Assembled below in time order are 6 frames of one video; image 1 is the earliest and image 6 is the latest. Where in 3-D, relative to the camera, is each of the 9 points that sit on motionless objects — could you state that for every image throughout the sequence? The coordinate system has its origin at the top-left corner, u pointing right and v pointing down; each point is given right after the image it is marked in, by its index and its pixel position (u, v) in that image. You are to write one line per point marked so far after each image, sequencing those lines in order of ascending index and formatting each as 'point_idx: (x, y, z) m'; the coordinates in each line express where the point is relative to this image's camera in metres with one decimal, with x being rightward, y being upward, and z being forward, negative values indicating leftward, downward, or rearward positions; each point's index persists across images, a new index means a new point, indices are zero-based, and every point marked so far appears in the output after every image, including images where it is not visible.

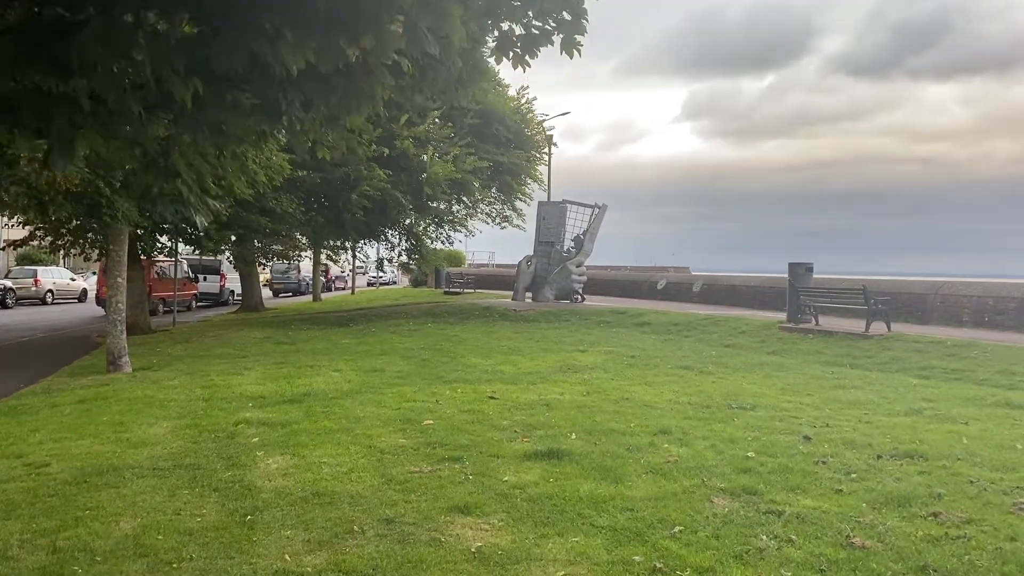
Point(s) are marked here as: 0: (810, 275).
0: (+5.4, +0.2, +15.3) m
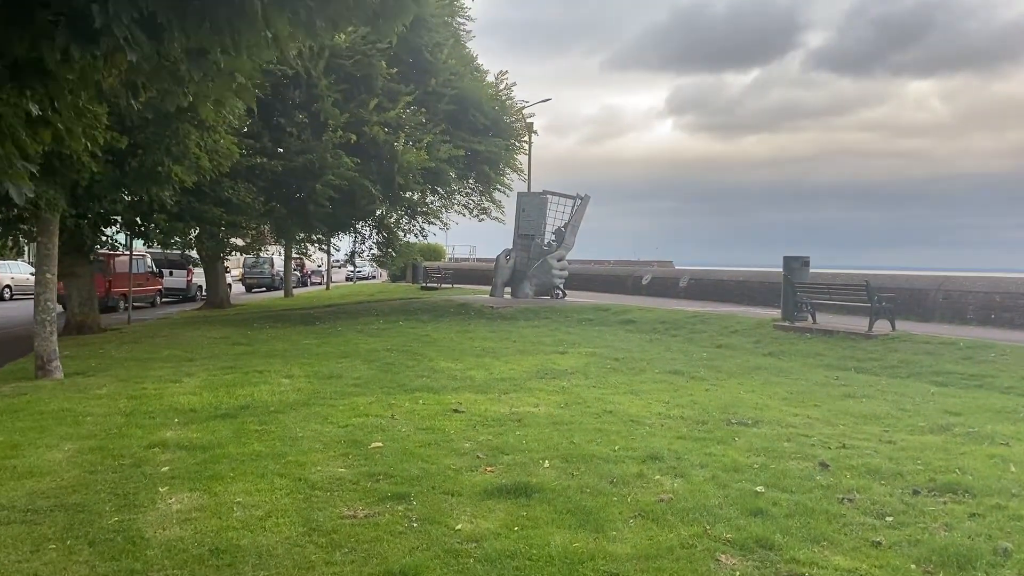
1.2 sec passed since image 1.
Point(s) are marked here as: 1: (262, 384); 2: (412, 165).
0: (+4.9, +0.3, +14.3) m
1: (-2.8, -1.1, +9.5) m
2: (-2.0, +2.5, +17.5) m
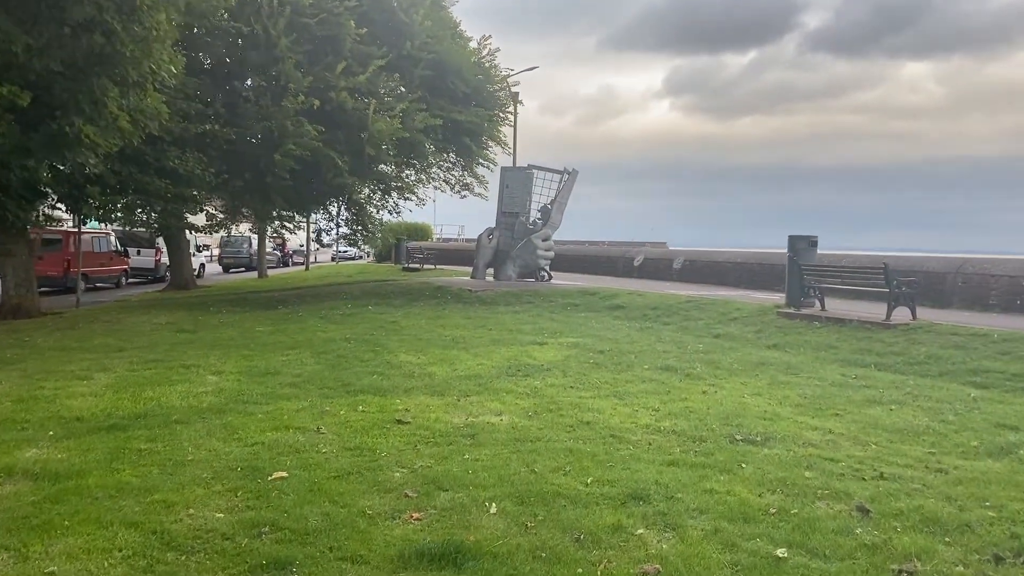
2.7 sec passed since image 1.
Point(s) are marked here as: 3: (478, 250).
0: (+4.6, +0.6, +12.8) m
1: (-3.2, -0.9, +8.1) m
2: (-2.4, +2.9, +16.0) m
3: (-0.8, +0.9, +19.8) m
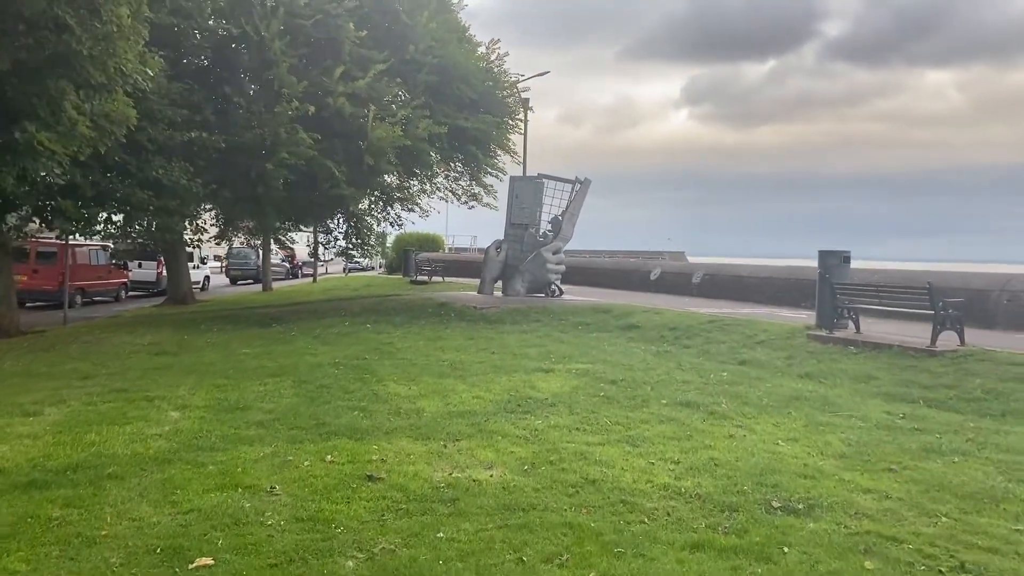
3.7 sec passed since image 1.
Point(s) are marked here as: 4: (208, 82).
0: (+4.6, +0.3, +11.8) m
1: (-3.2, -1.1, +7.1) m
2: (-2.3, +2.6, +15.1) m
3: (-0.6, +0.5, +18.8) m
4: (-5.3, +3.6, +14.9) m
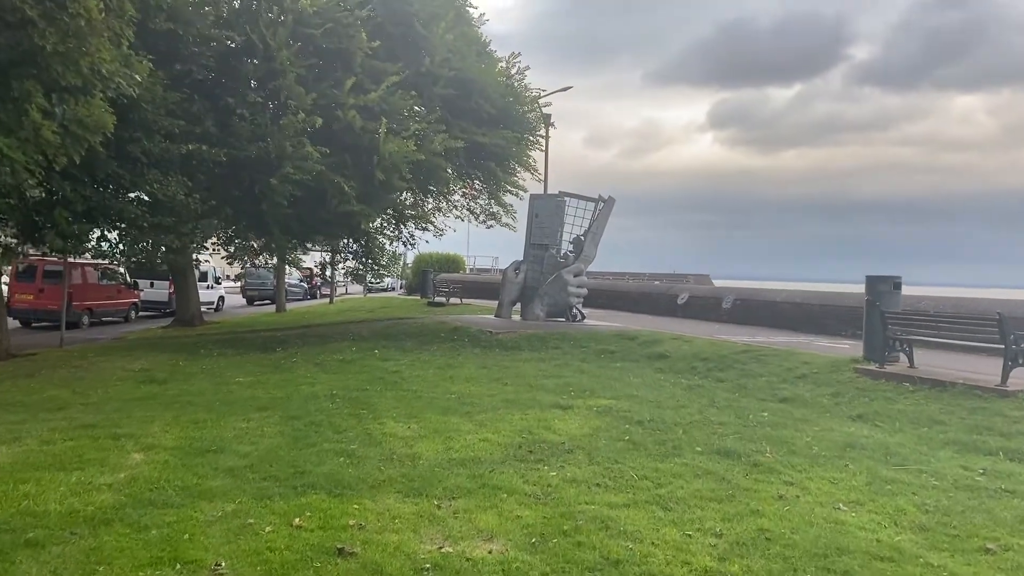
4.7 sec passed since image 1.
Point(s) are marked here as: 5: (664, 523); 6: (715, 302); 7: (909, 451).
0: (+4.8, -0.1, +10.7) m
1: (-3.1, -1.3, +6.2) m
2: (-1.9, +2.2, +14.2) m
3: (-0.2, 0.0, +17.9) m
4: (-5.0, +3.2, +14.1) m
5: (+0.9, -1.4, +4.9) m
6: (+4.6, -0.3, +19.2) m
7: (+3.2, -1.3, +6.8) m
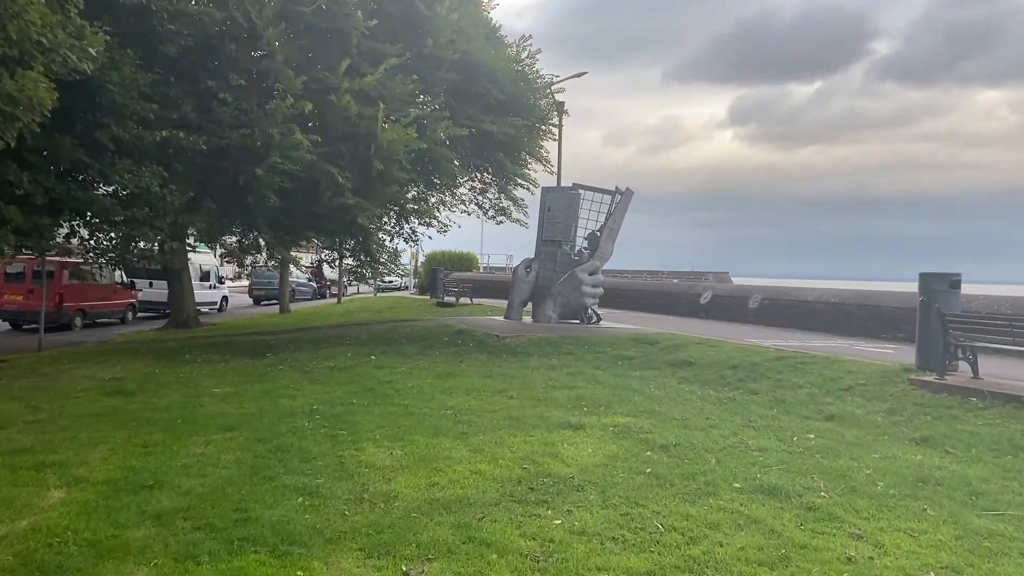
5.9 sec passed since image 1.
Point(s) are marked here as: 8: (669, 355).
0: (+4.9, -0.1, +9.3) m
1: (-3.1, -1.3, +5.1) m
2: (-1.8, +2.2, +13.0) m
3: (0.0, +0.1, +16.7) m
4: (-4.9, +3.2, +13.0) m
5: (+0.8, -1.4, +3.7) m
6: (+4.8, -0.3, +17.9) m
7: (+3.2, -1.3, +5.5) m
8: (+2.1, -0.9, +11.5) m
